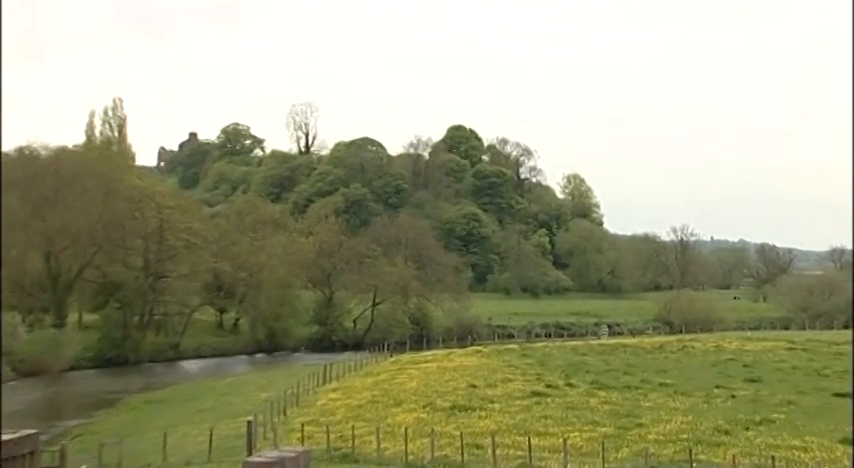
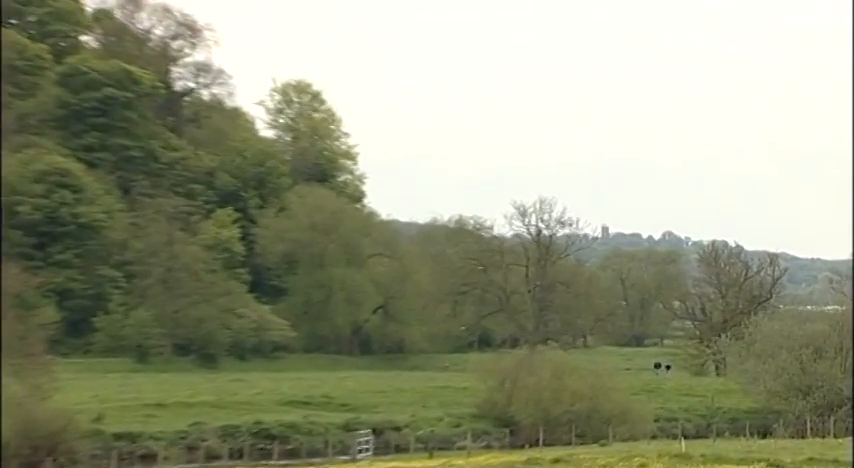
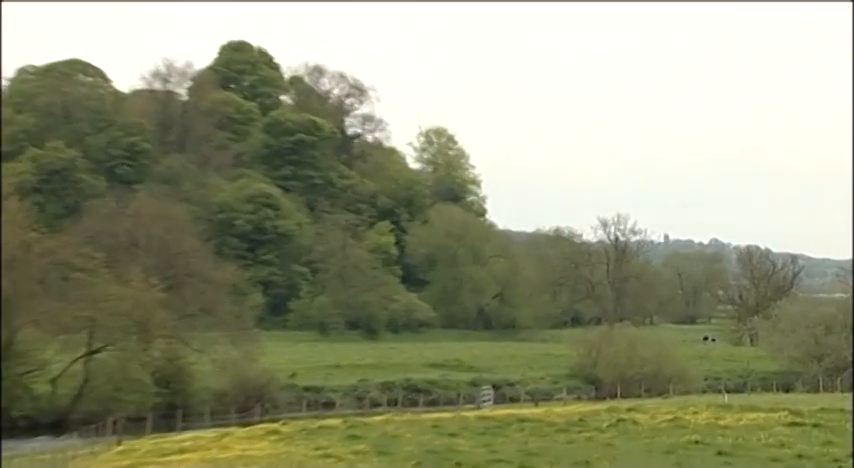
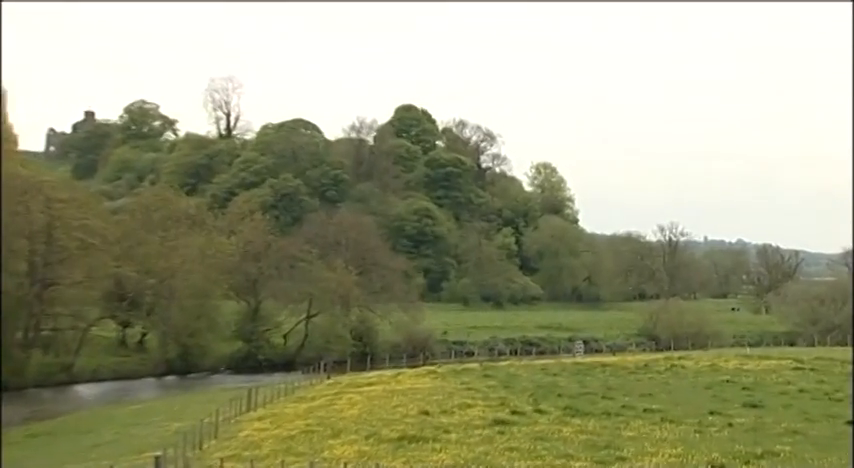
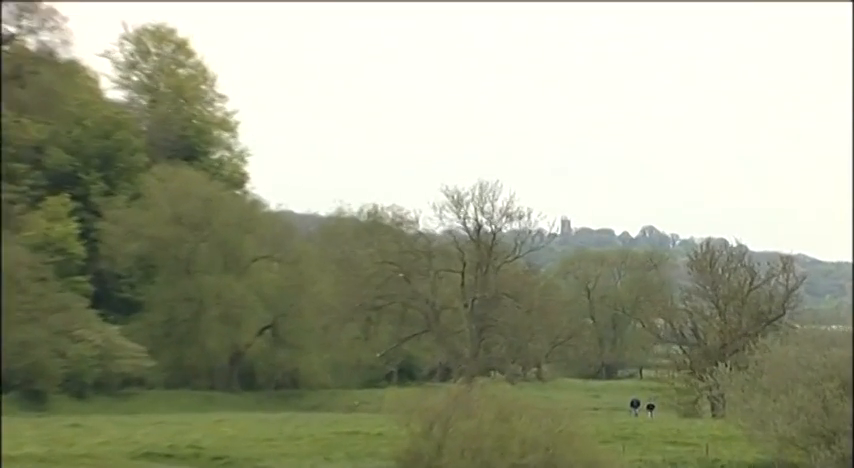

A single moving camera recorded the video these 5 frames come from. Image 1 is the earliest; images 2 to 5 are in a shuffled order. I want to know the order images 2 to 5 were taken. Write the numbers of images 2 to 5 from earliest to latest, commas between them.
4, 3, 2, 5
